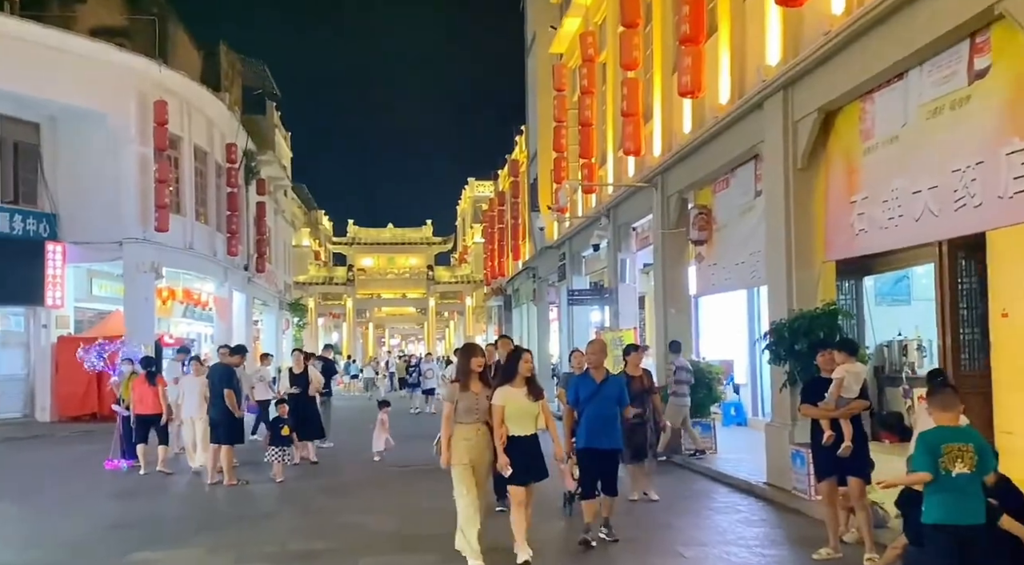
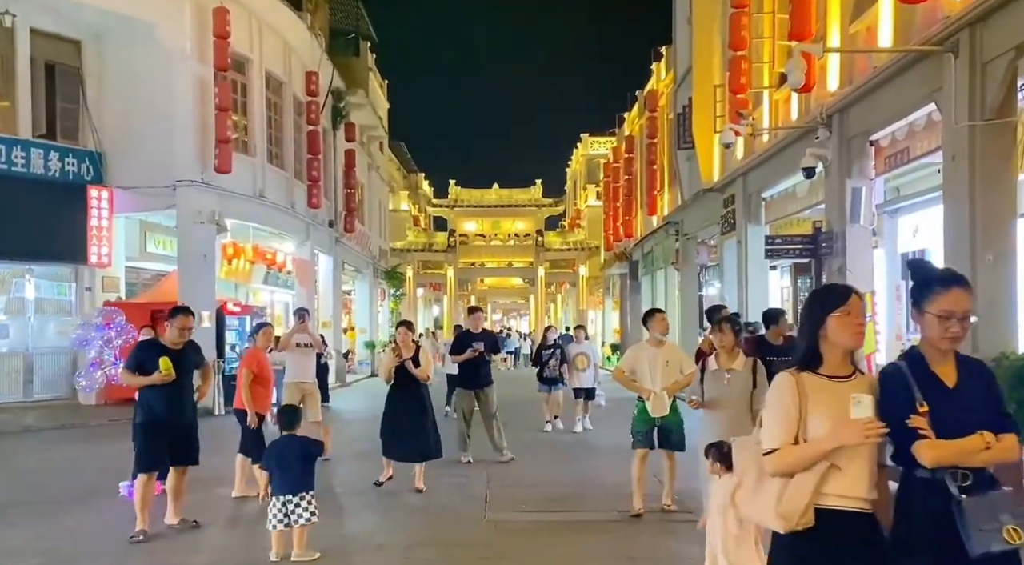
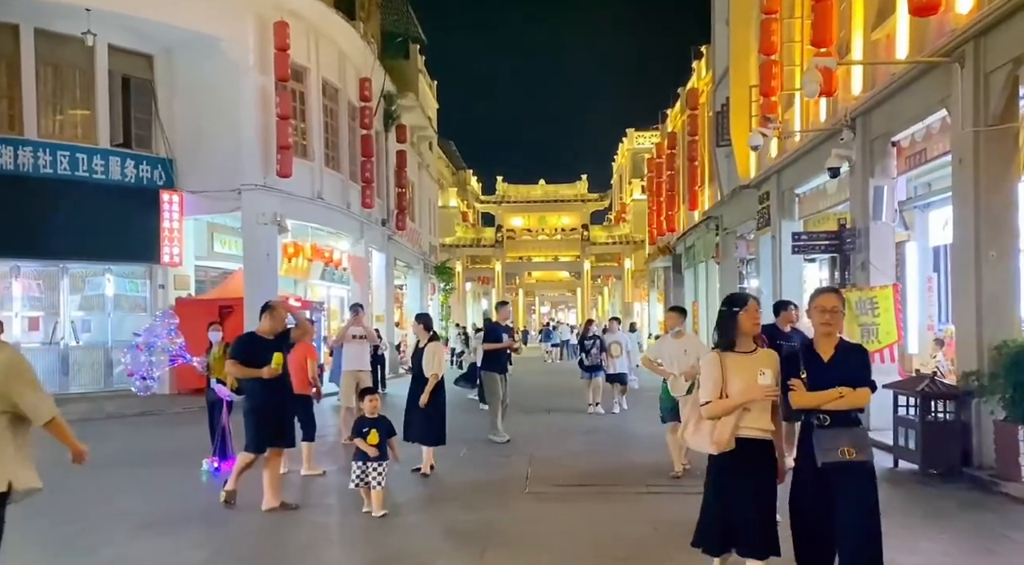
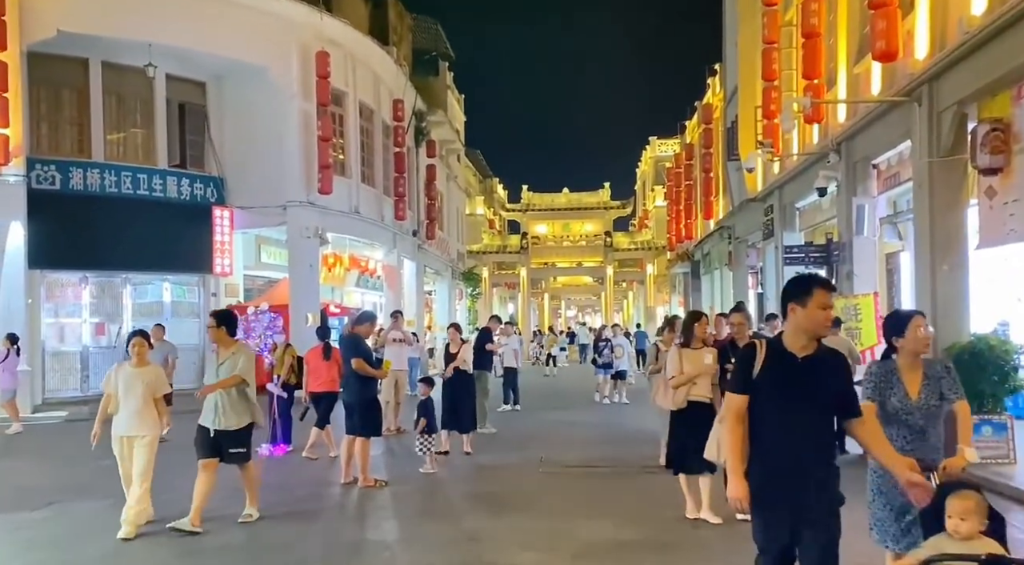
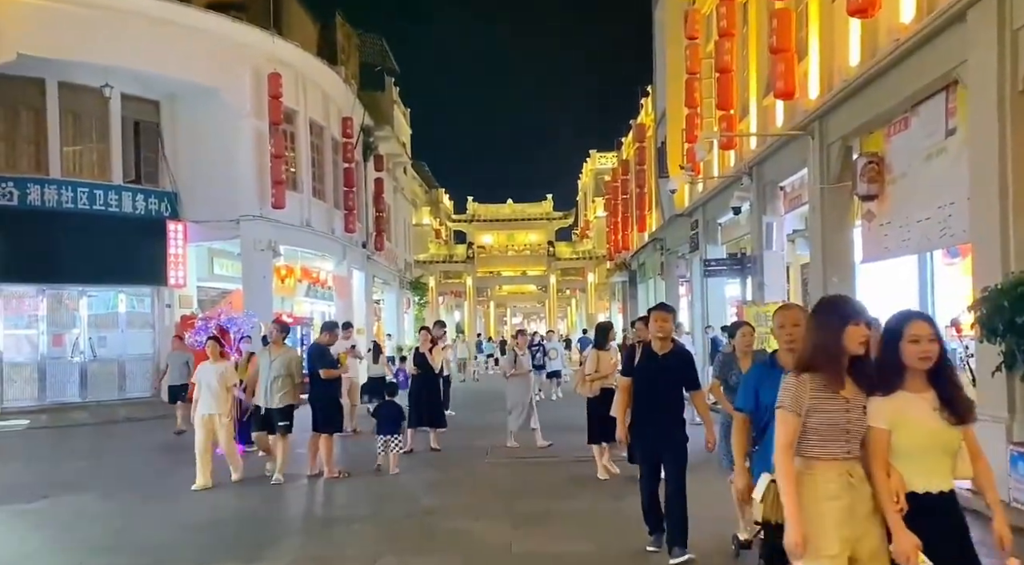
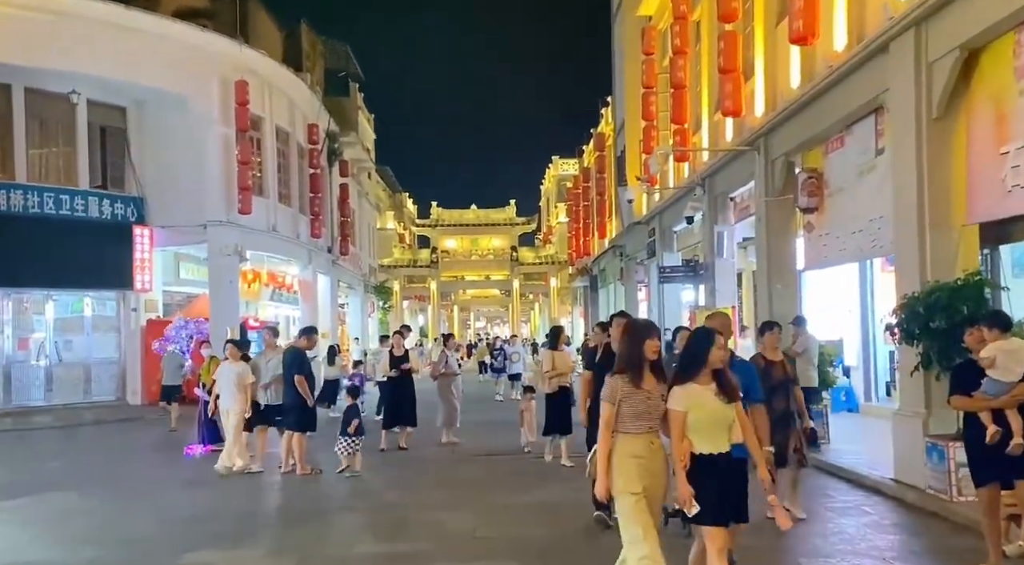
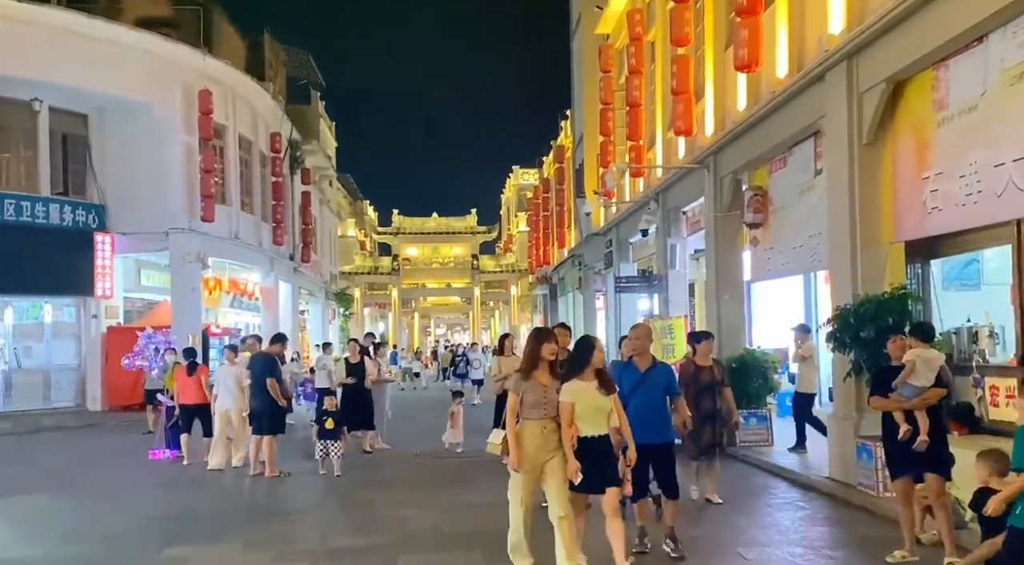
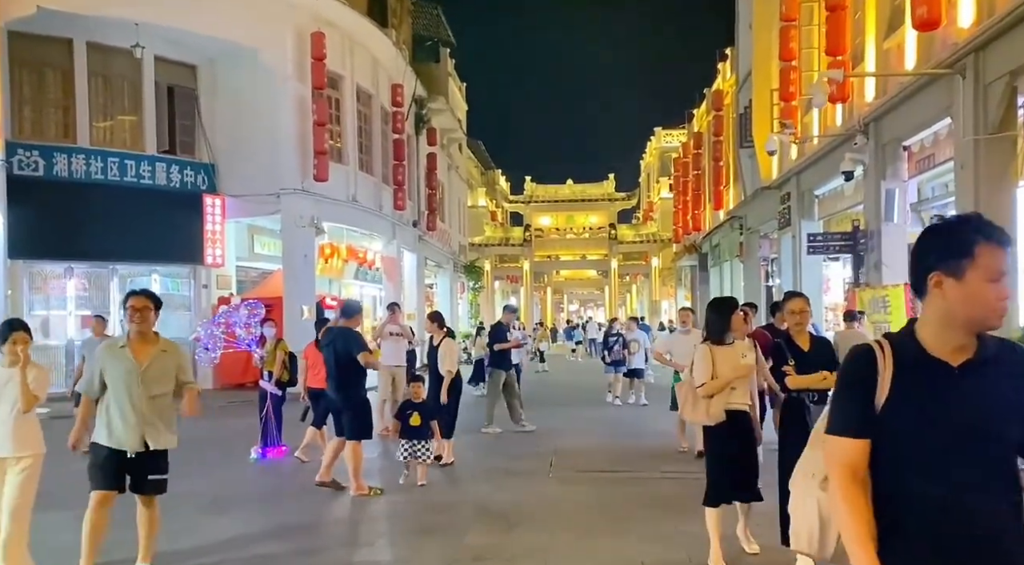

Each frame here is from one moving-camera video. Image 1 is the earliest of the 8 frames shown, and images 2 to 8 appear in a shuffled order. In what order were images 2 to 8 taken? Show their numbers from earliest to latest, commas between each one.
7, 6, 5, 4, 8, 3, 2
